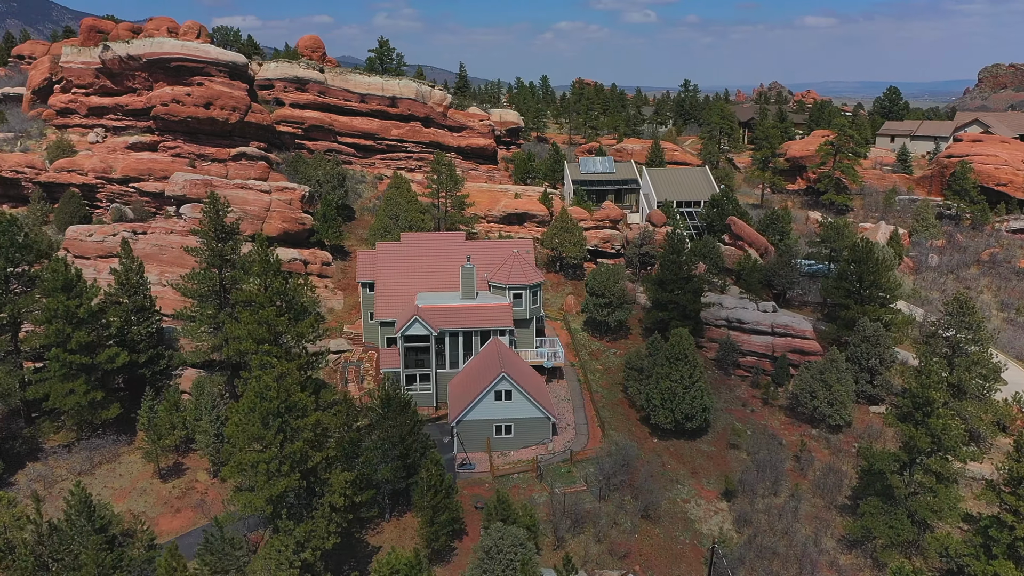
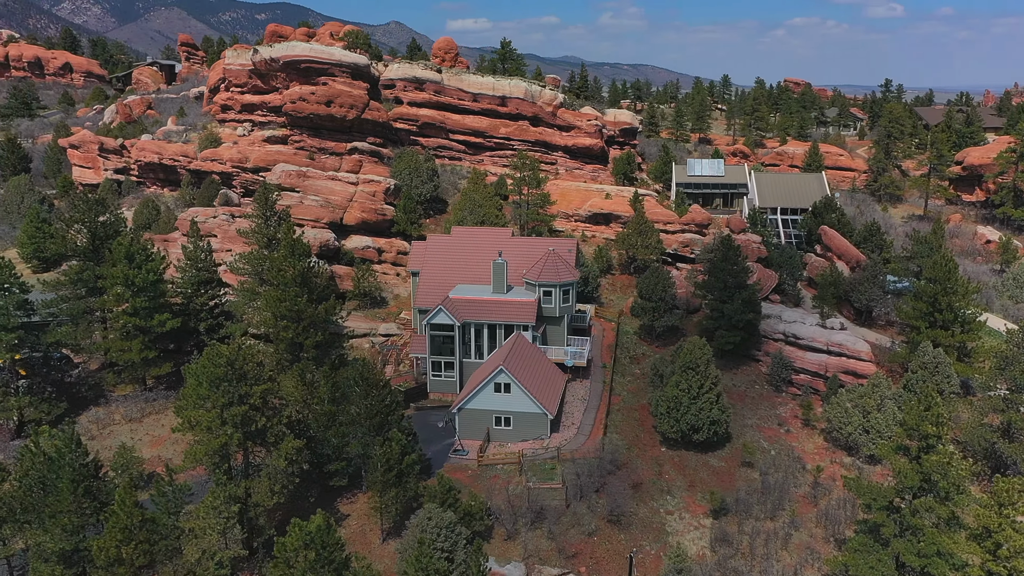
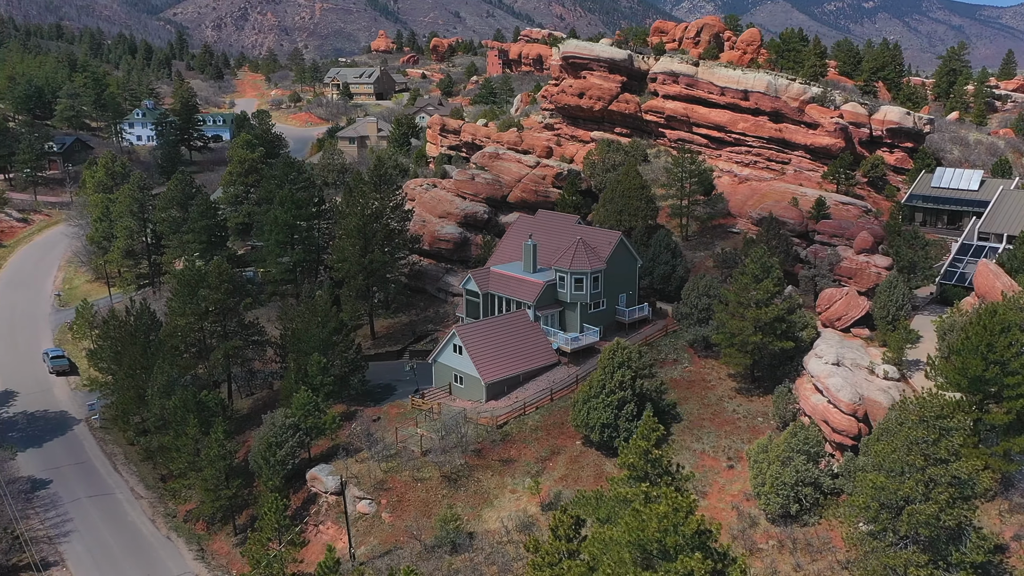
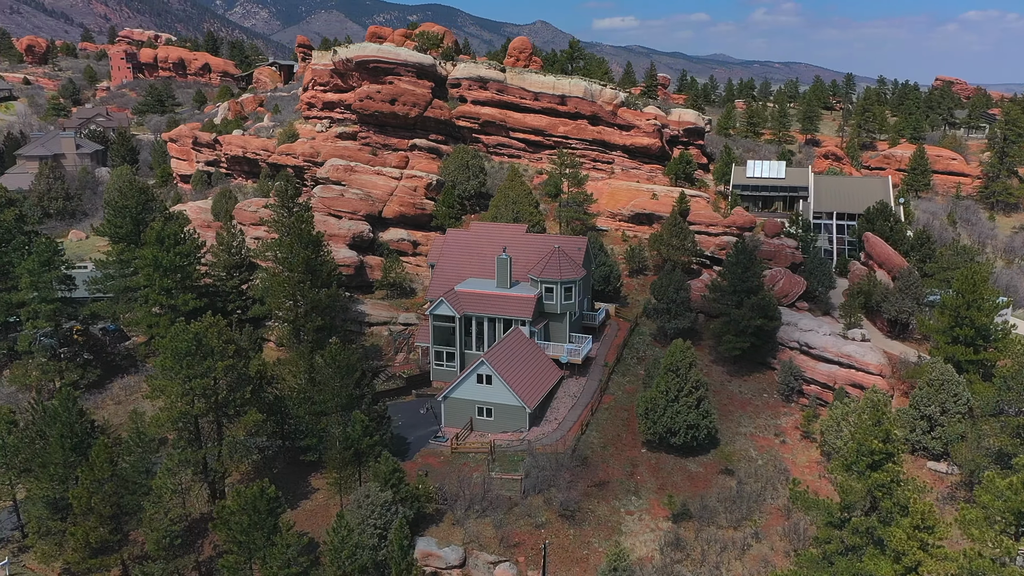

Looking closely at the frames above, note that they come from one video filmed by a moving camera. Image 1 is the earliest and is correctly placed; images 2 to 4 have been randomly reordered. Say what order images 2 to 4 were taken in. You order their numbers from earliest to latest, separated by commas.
2, 4, 3
